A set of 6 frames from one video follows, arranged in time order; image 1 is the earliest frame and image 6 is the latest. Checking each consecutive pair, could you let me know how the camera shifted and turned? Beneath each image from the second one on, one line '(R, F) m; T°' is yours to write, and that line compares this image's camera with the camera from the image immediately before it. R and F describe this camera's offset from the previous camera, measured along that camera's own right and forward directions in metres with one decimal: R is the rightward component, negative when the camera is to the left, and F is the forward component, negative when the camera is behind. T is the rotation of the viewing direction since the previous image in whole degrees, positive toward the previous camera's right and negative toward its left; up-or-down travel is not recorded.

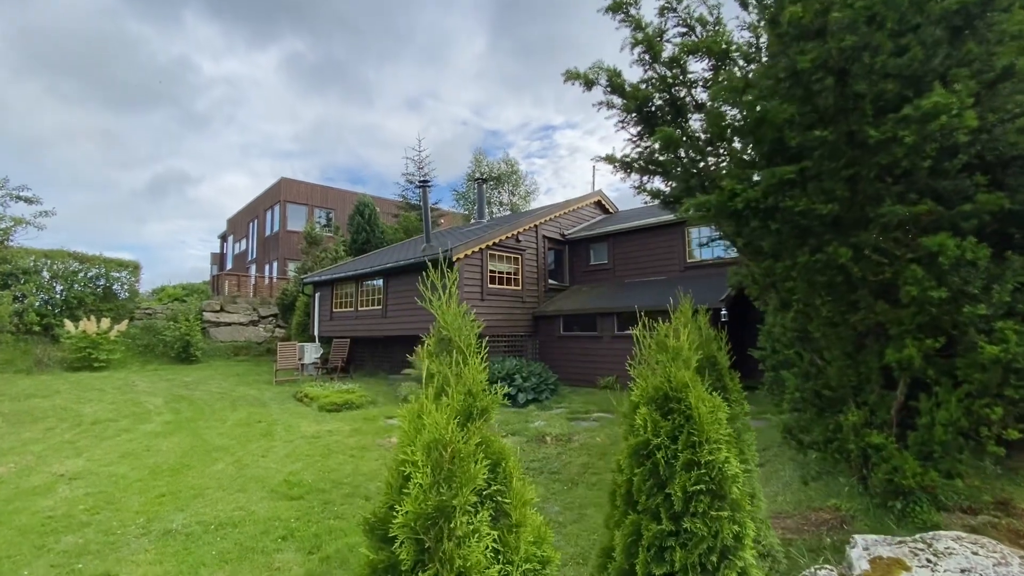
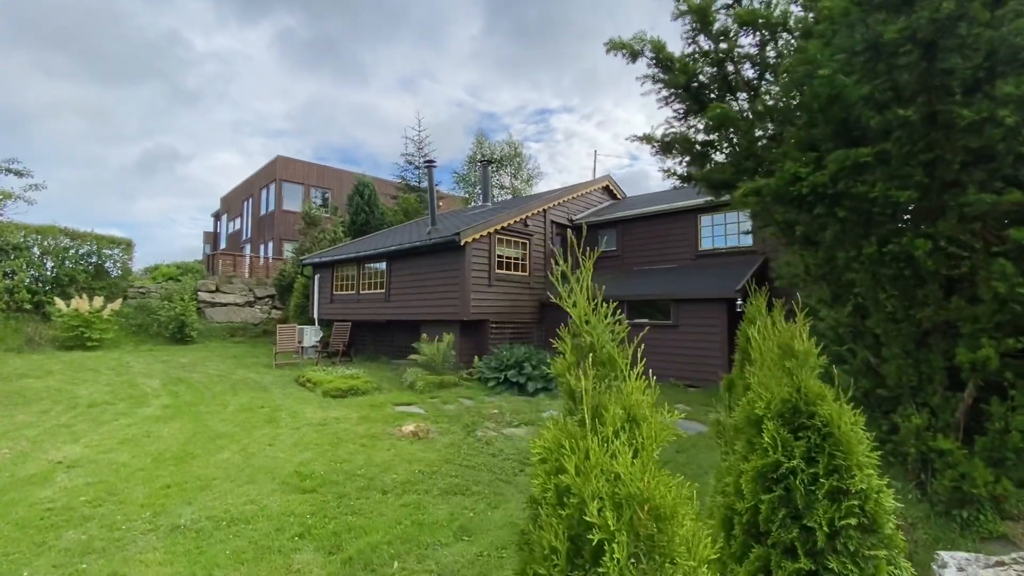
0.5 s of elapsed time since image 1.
(-0.3, +0.3) m; +1°
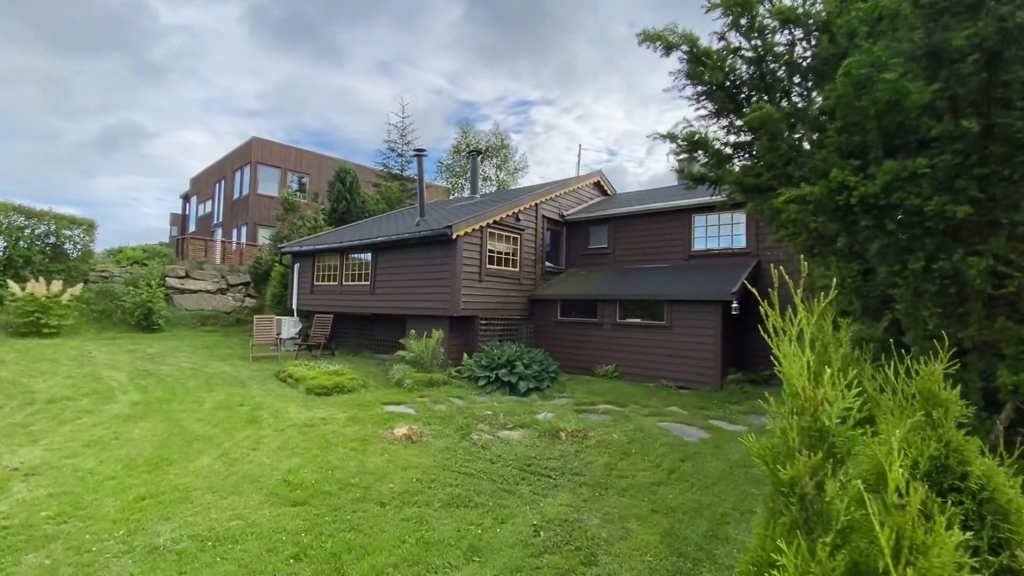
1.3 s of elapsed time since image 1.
(-0.3, +0.3) m; +3°
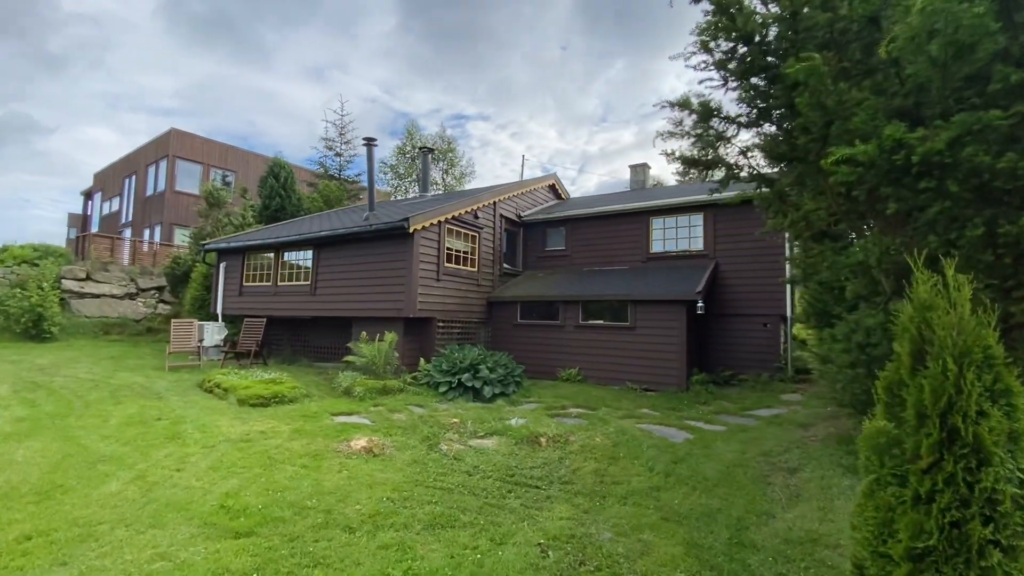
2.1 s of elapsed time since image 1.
(-0.5, +0.7) m; +7°
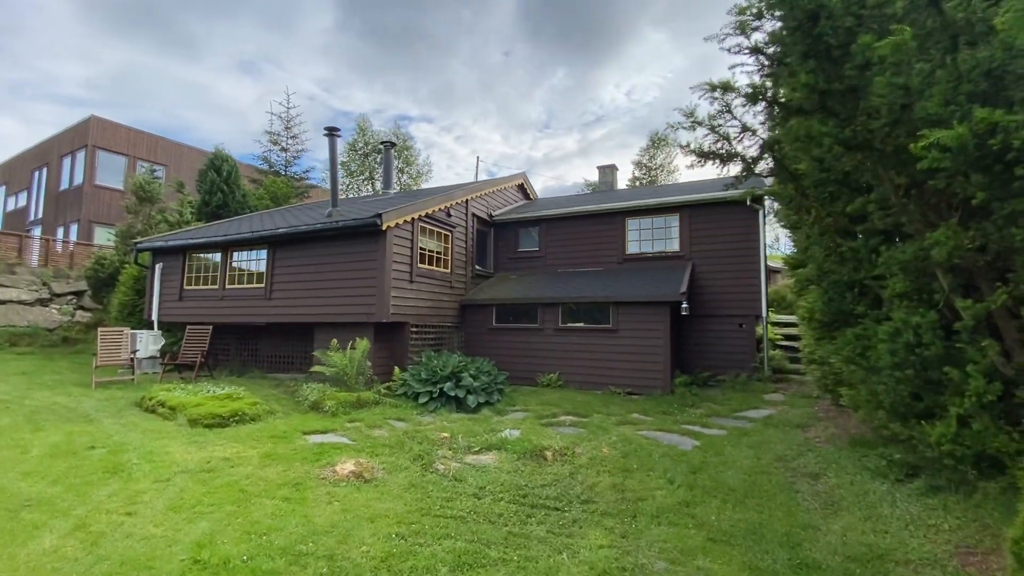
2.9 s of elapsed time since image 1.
(-0.6, +0.6) m; +6°
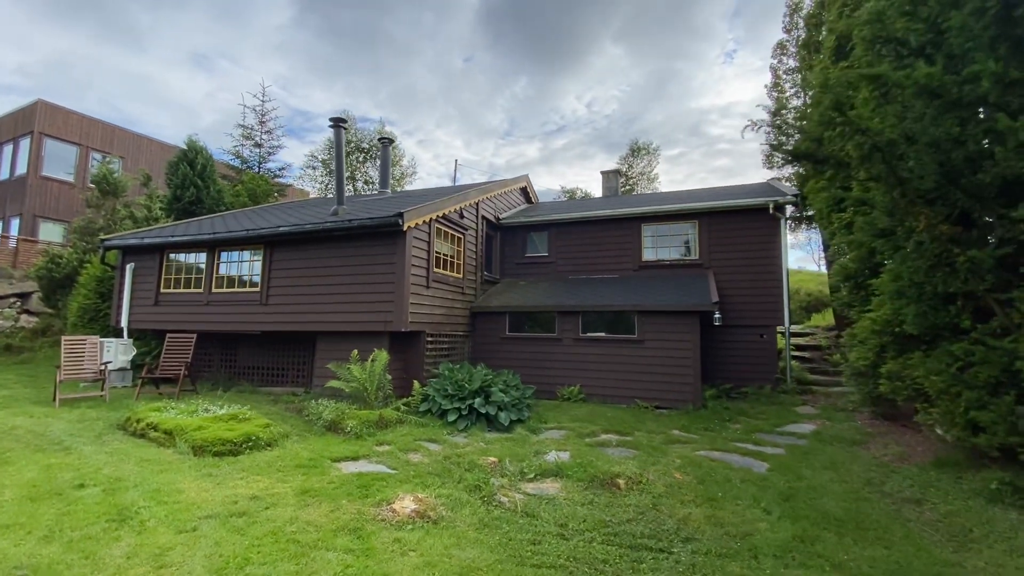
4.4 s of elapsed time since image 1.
(-1.0, +0.7) m; +5°
